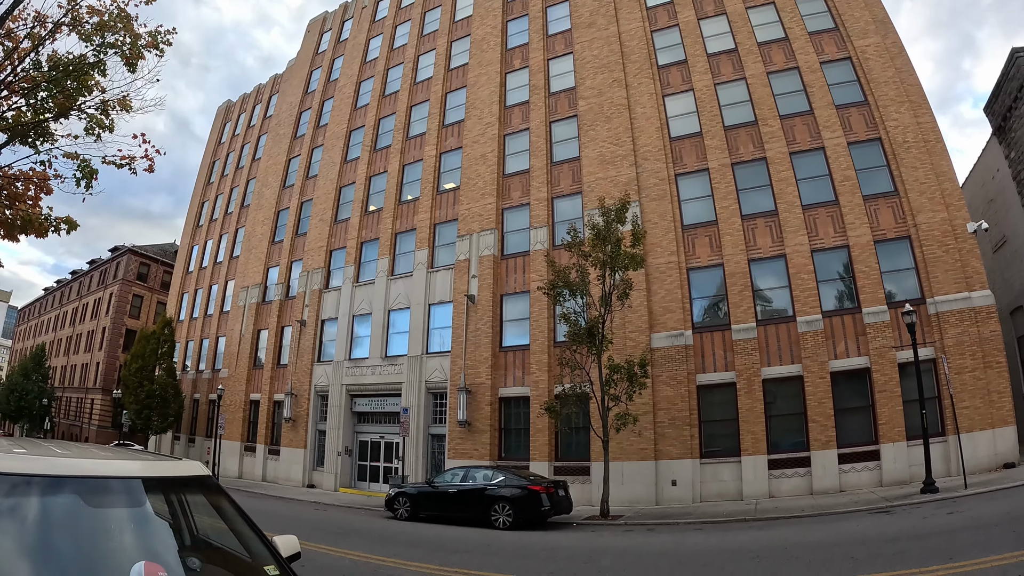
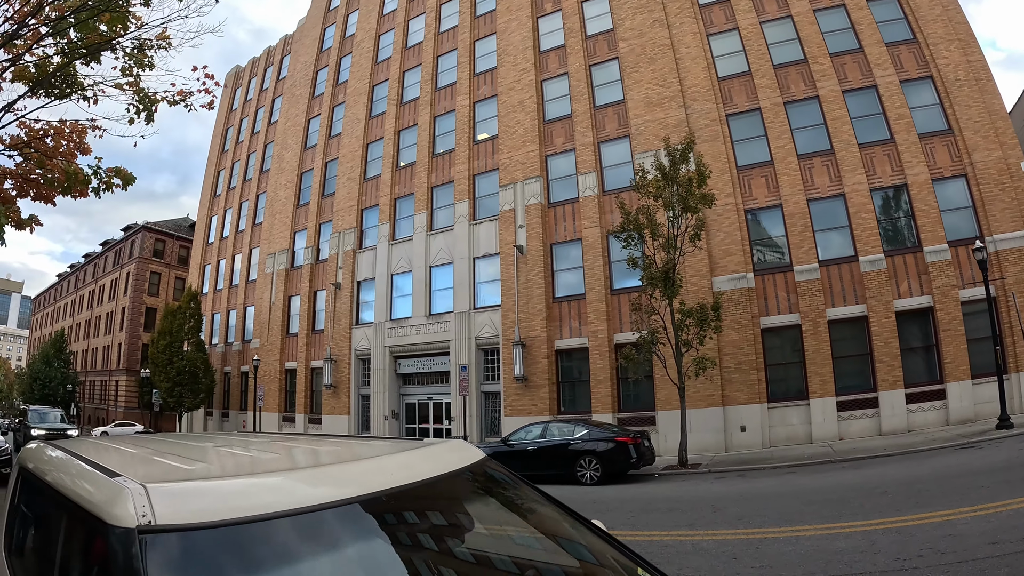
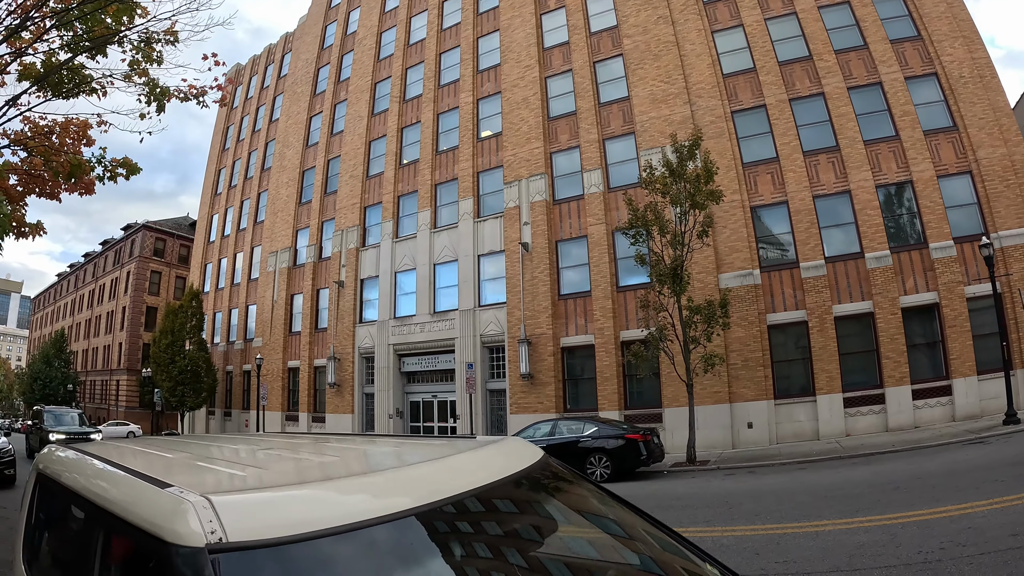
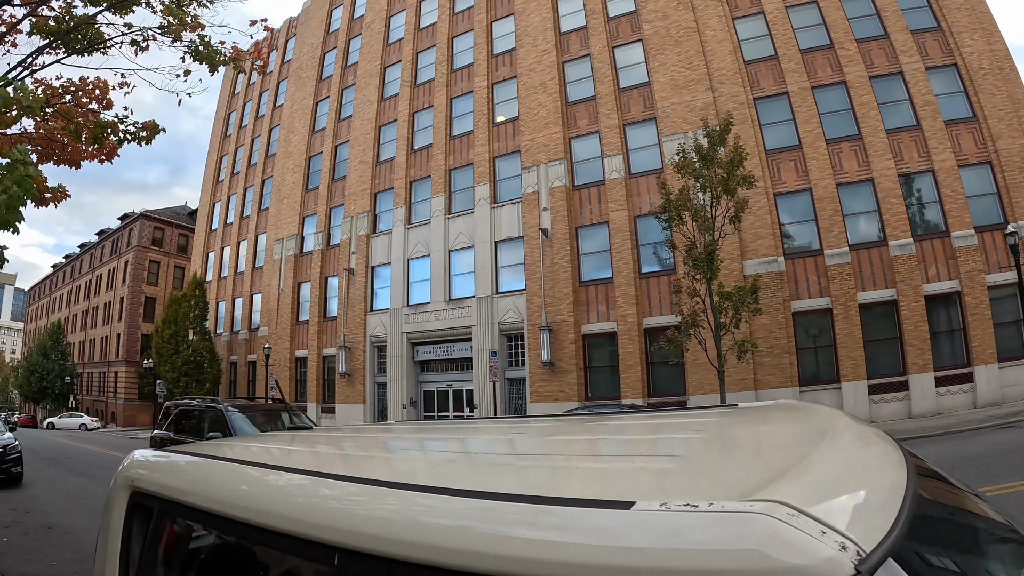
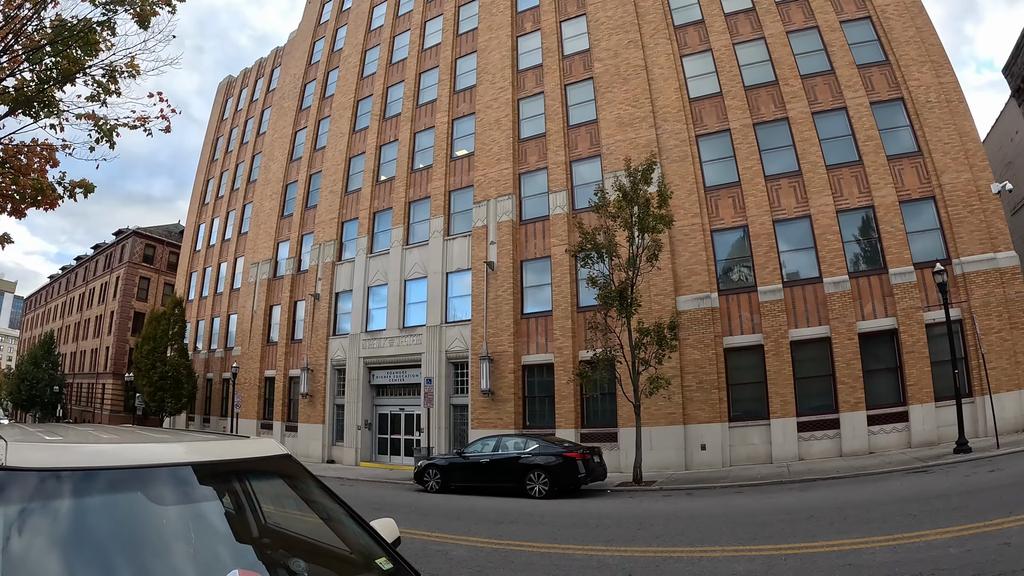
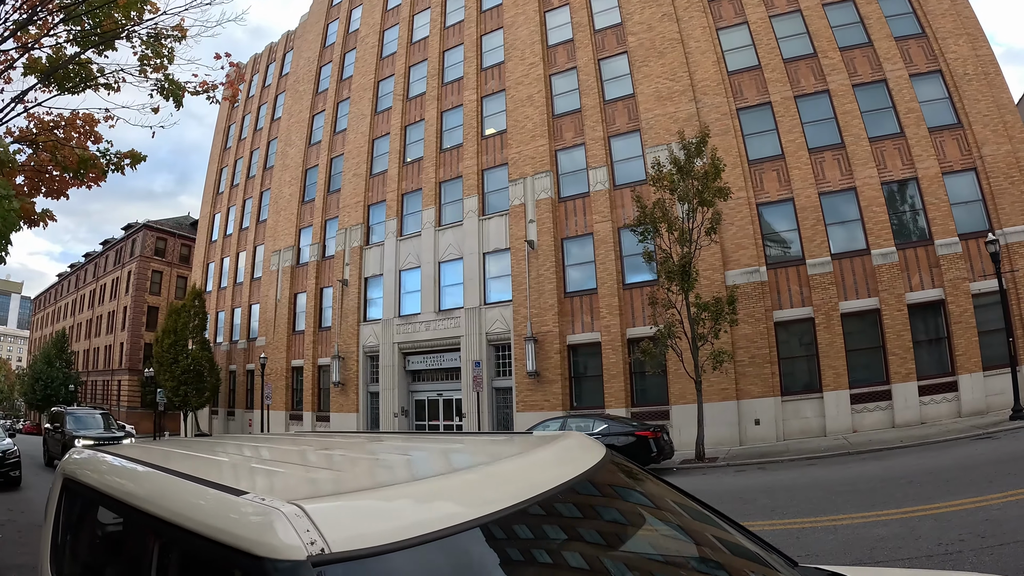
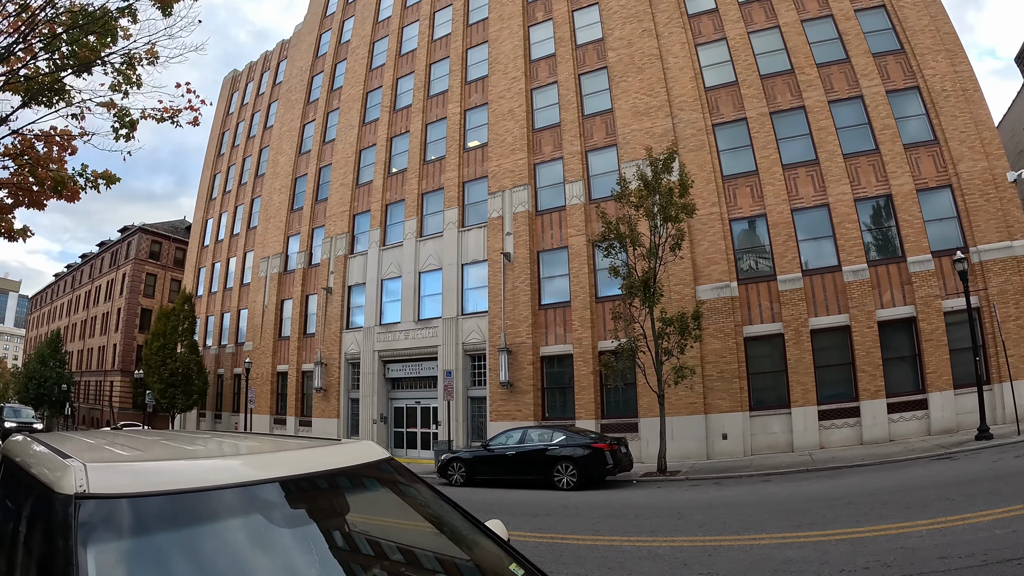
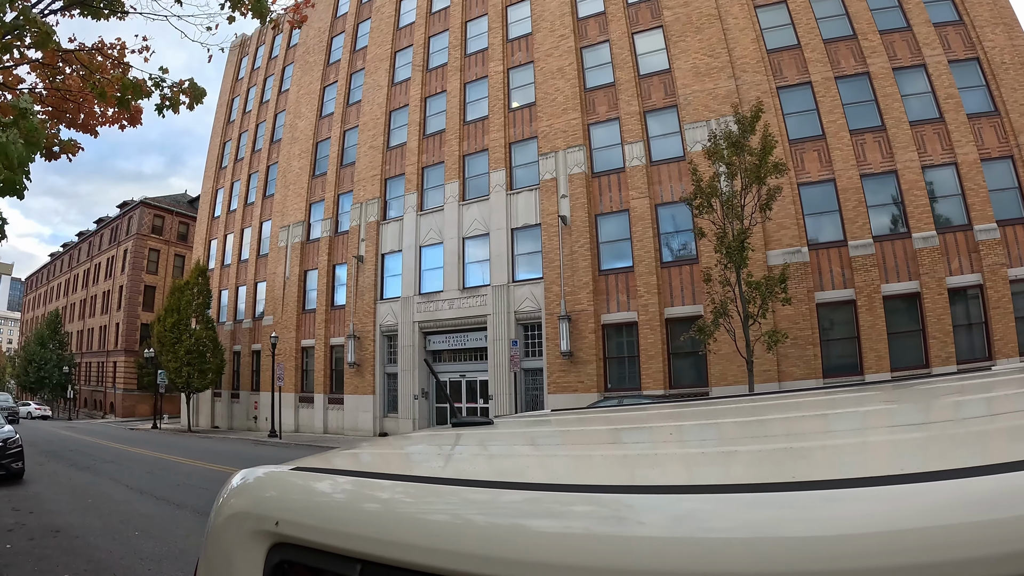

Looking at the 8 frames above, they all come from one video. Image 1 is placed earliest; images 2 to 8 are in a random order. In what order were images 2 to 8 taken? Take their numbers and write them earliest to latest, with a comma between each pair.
5, 7, 2, 3, 6, 4, 8
